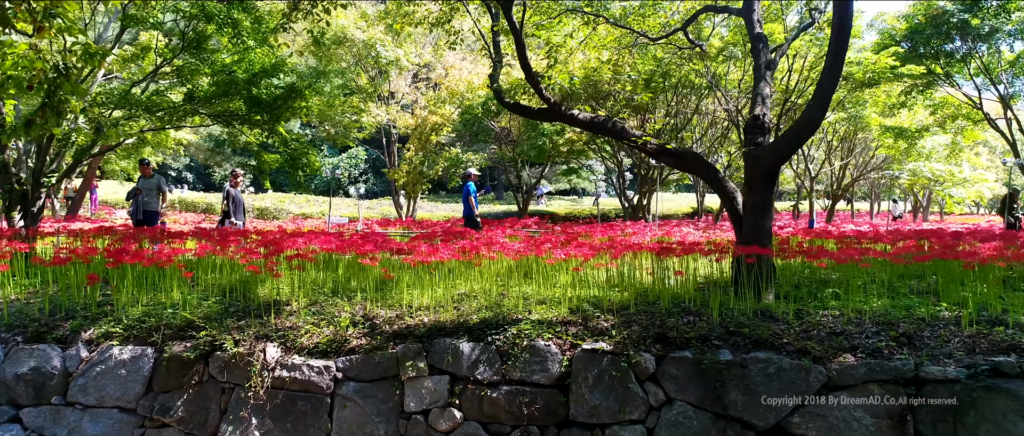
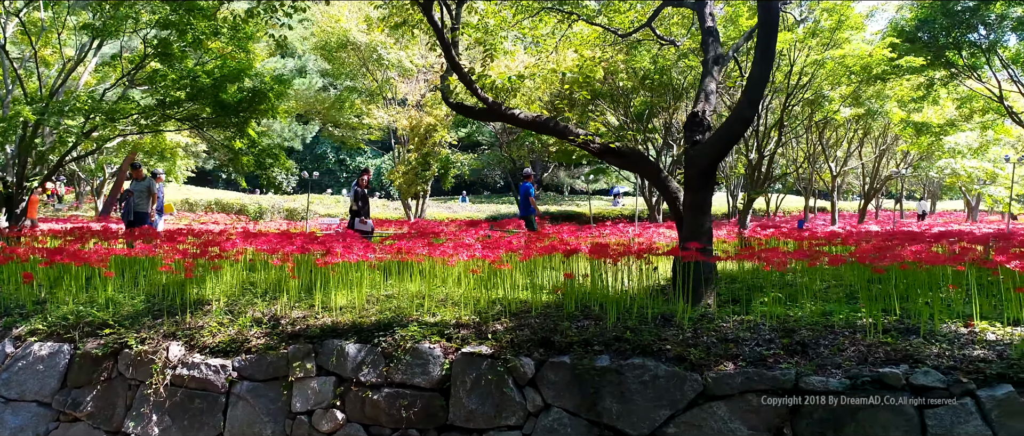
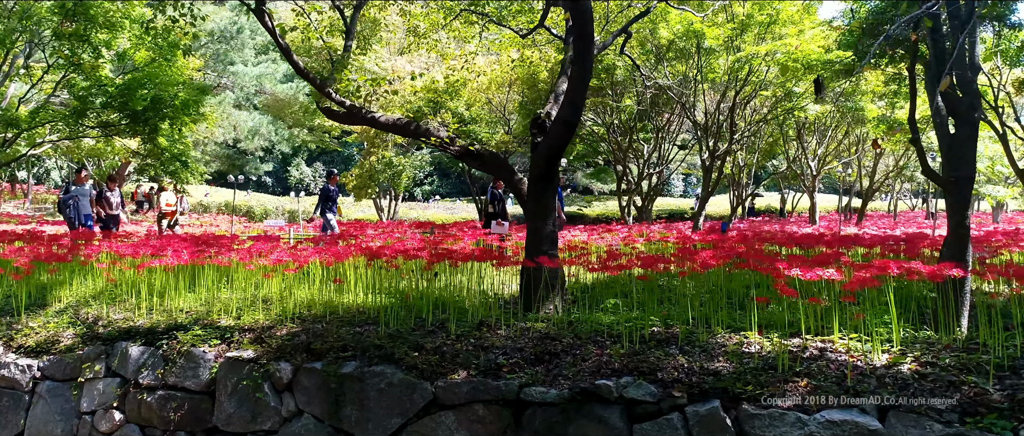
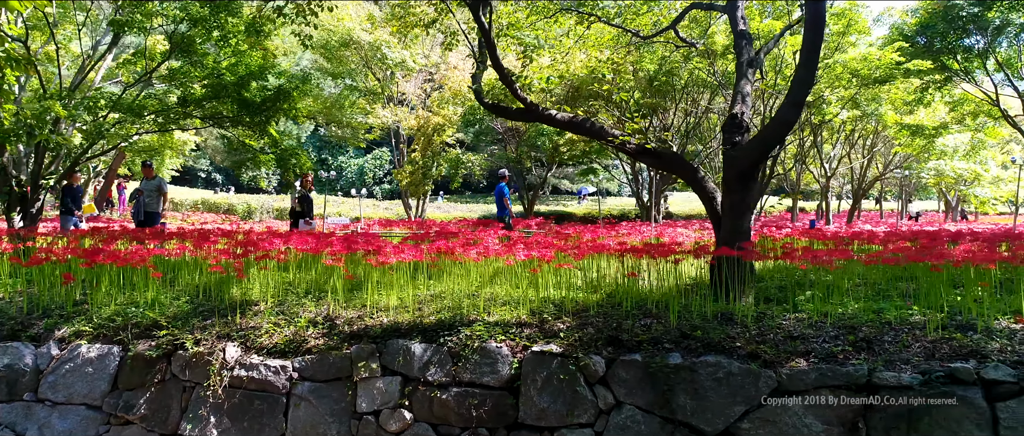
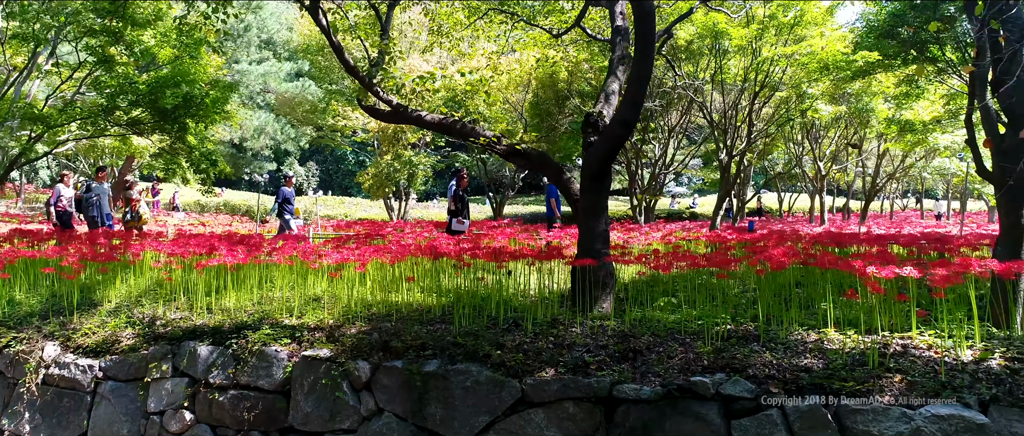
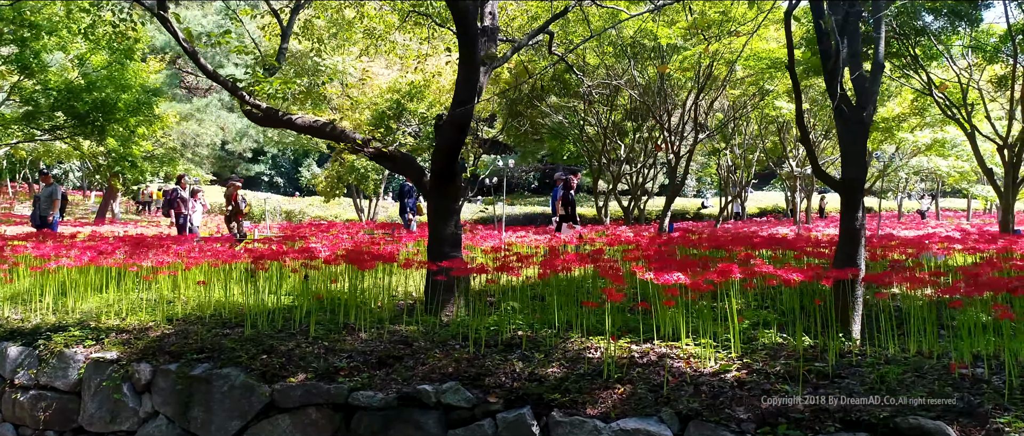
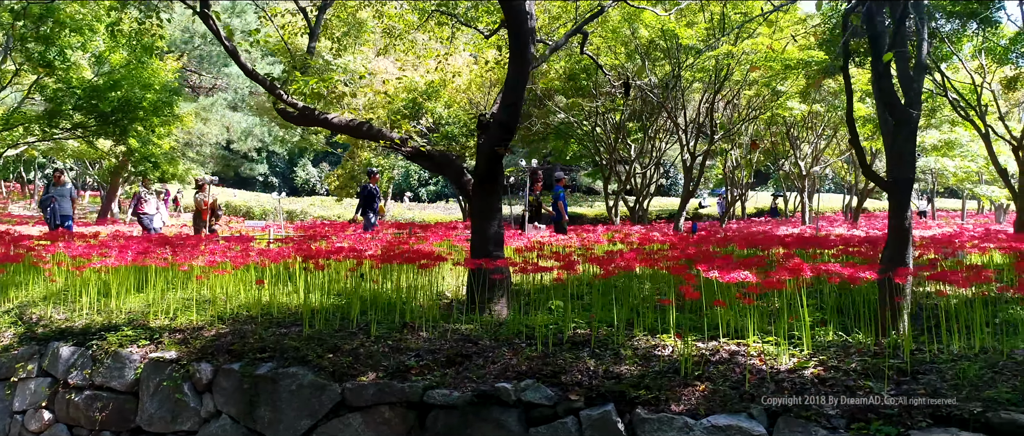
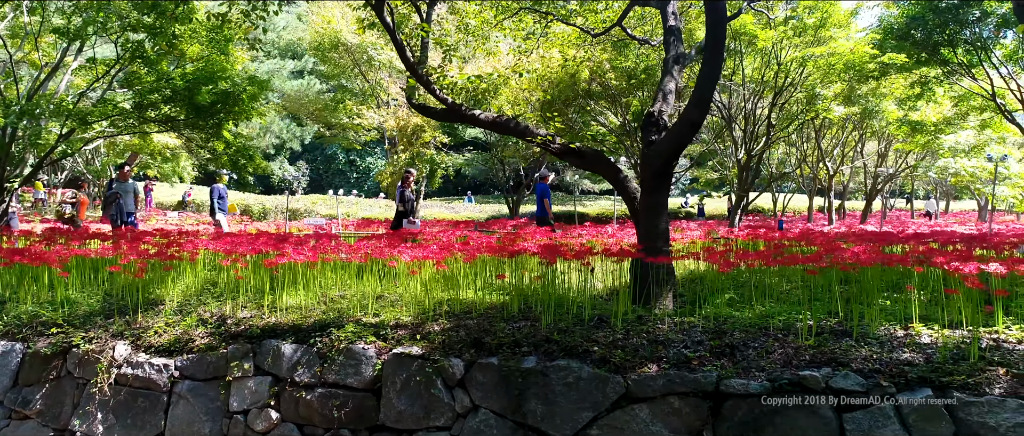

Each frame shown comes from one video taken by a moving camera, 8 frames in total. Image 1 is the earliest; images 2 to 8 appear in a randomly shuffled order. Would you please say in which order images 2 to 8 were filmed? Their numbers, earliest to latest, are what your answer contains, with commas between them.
4, 2, 8, 5, 3, 7, 6
